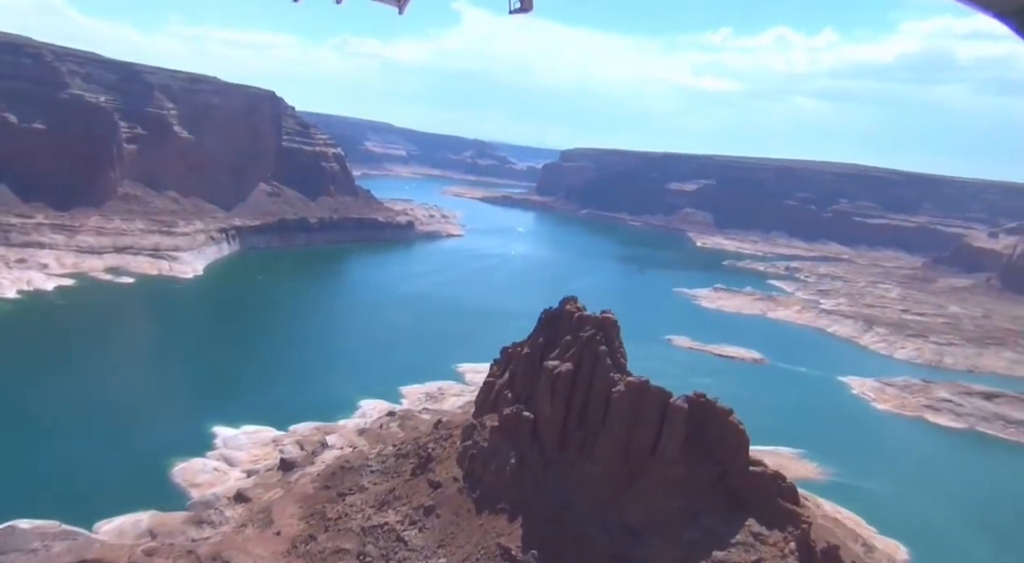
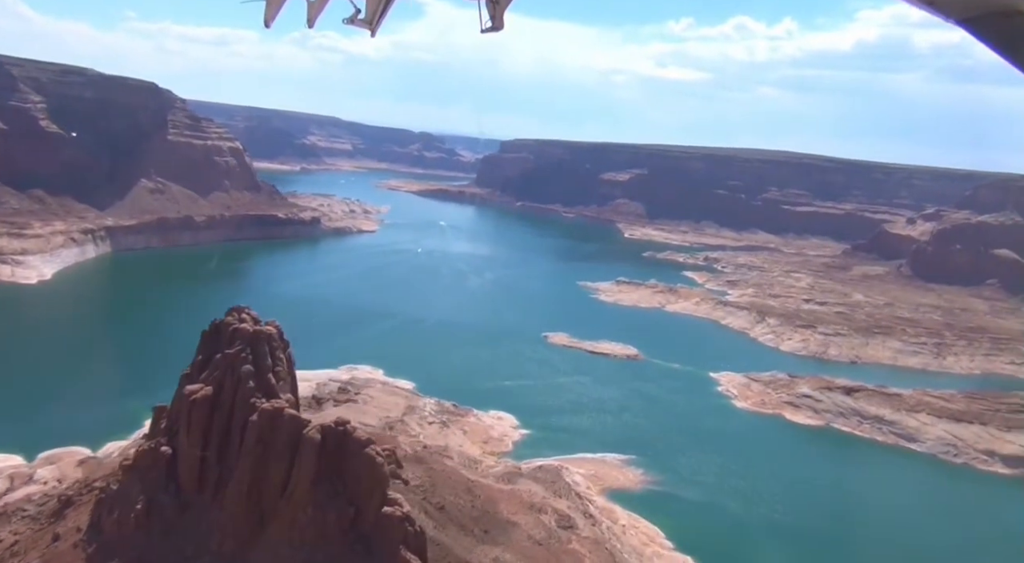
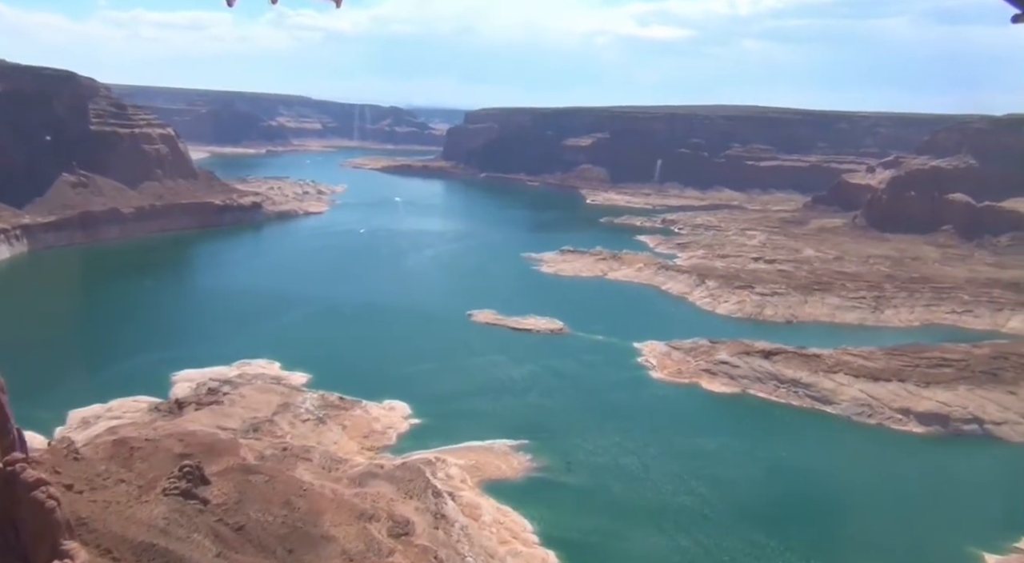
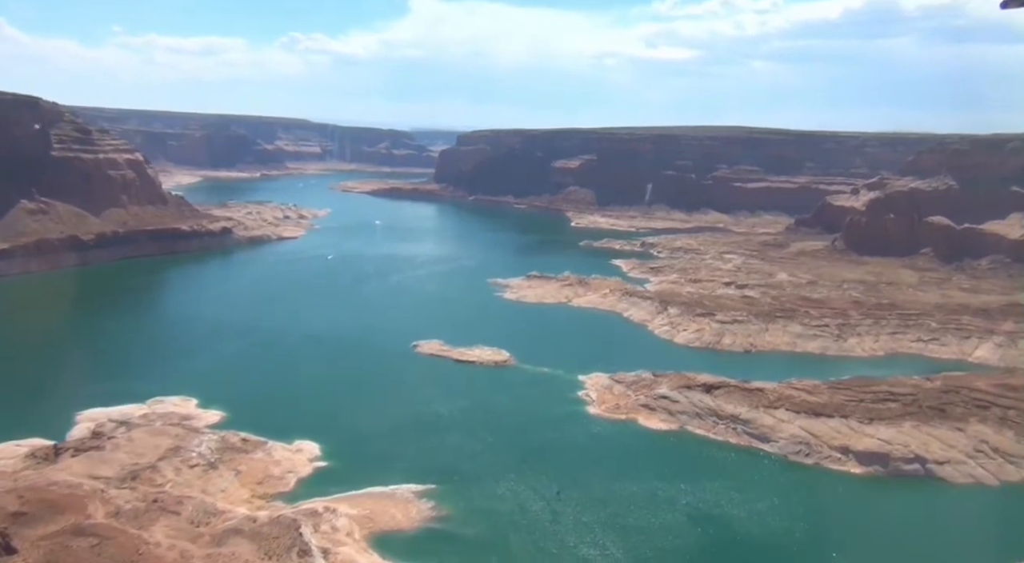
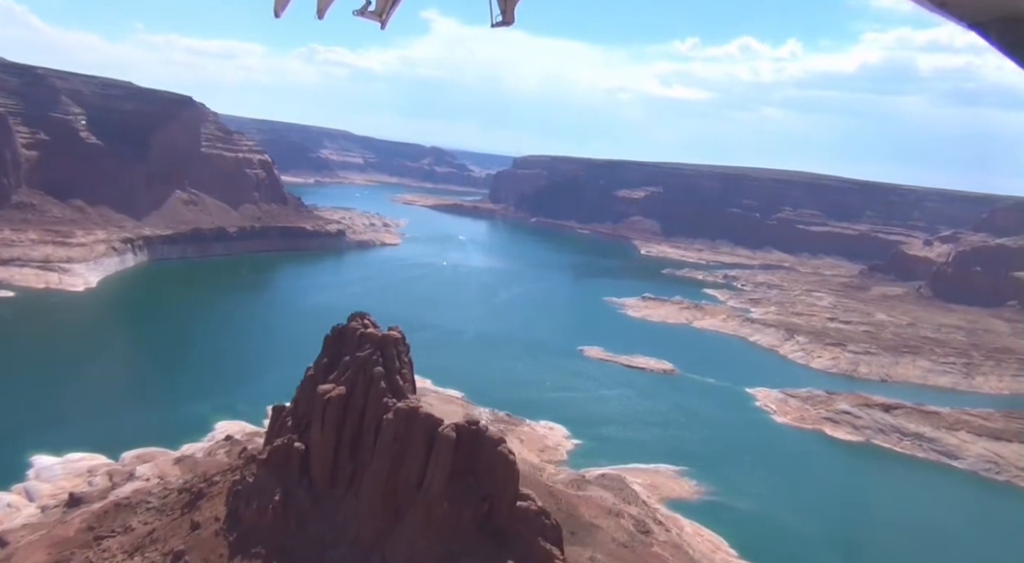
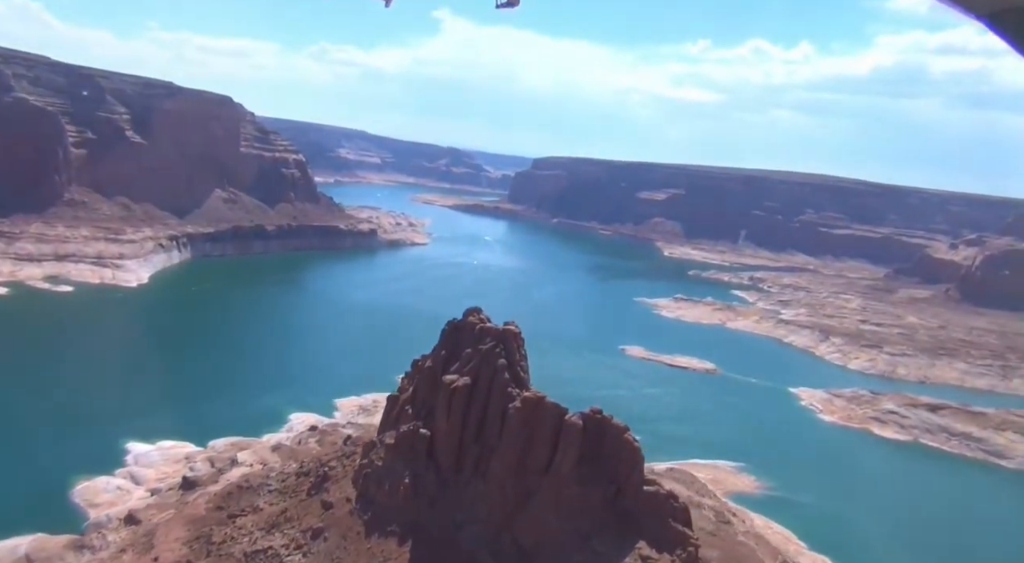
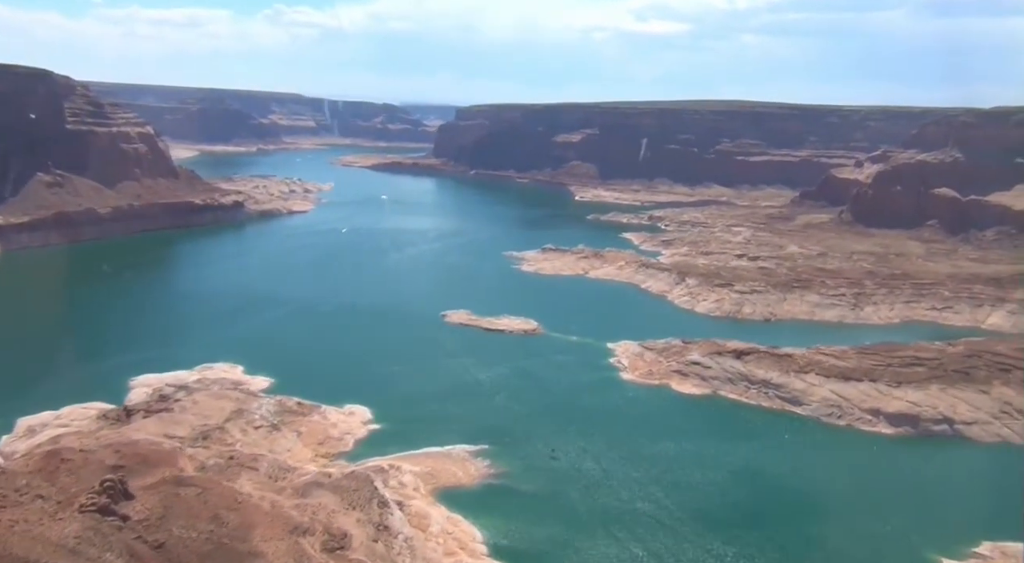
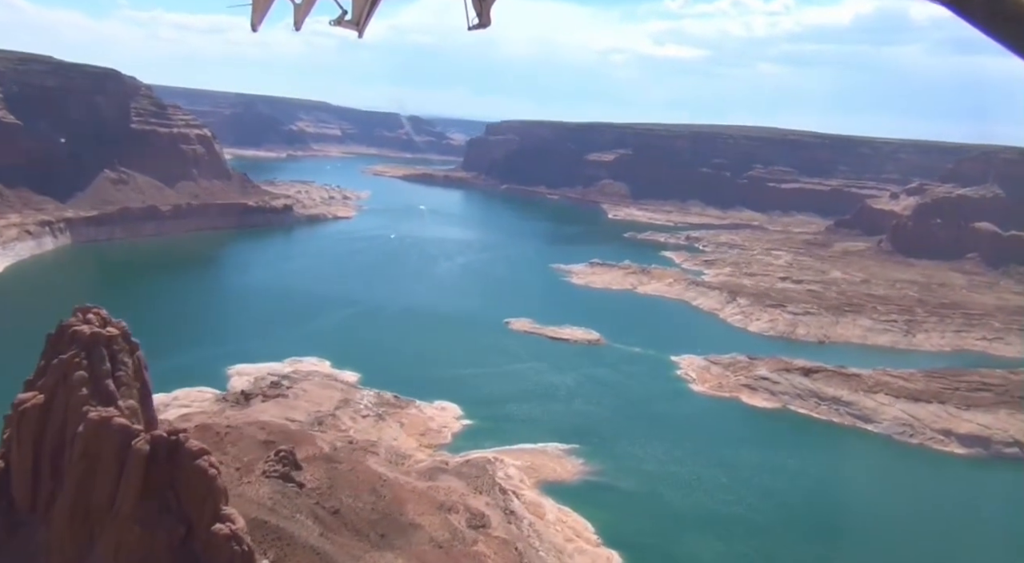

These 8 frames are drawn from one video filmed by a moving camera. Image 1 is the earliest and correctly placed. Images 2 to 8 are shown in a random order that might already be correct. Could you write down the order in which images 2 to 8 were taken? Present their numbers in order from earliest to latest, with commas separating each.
6, 5, 2, 8, 3, 7, 4
